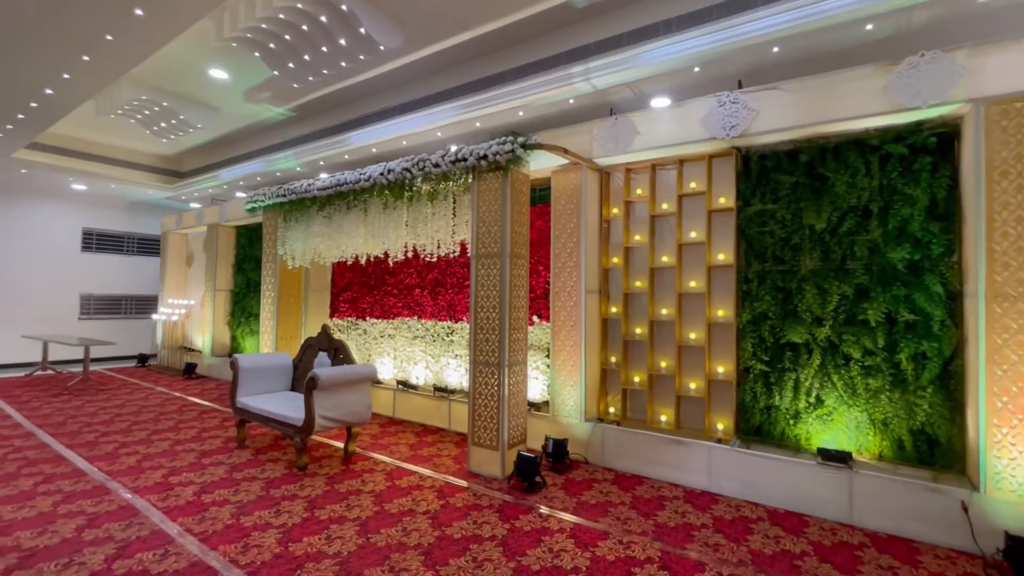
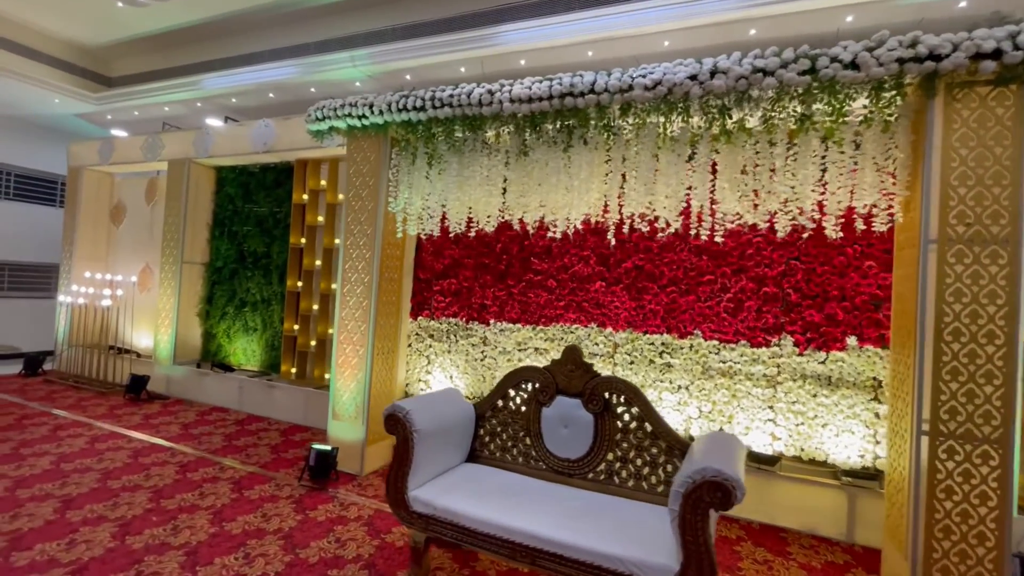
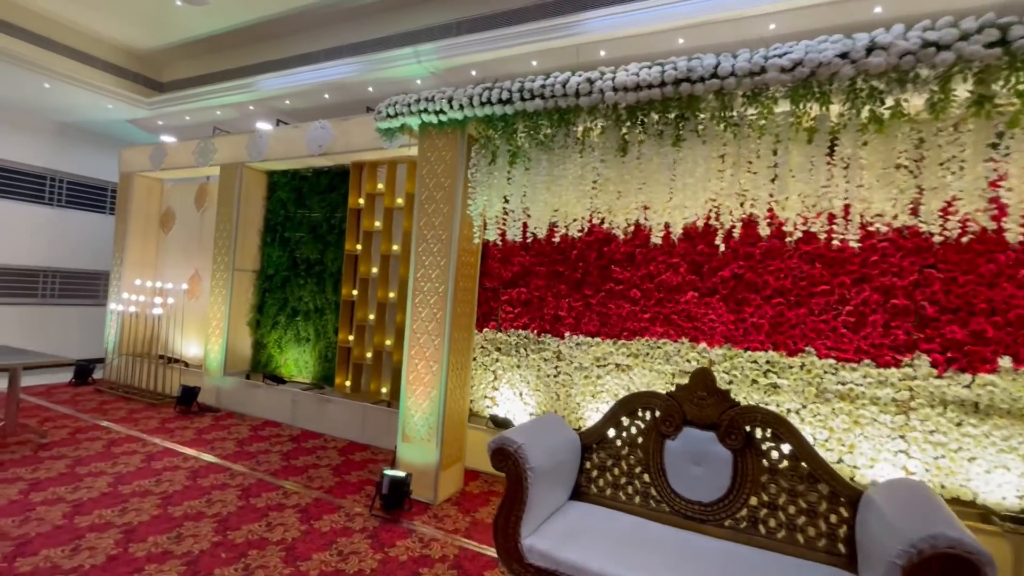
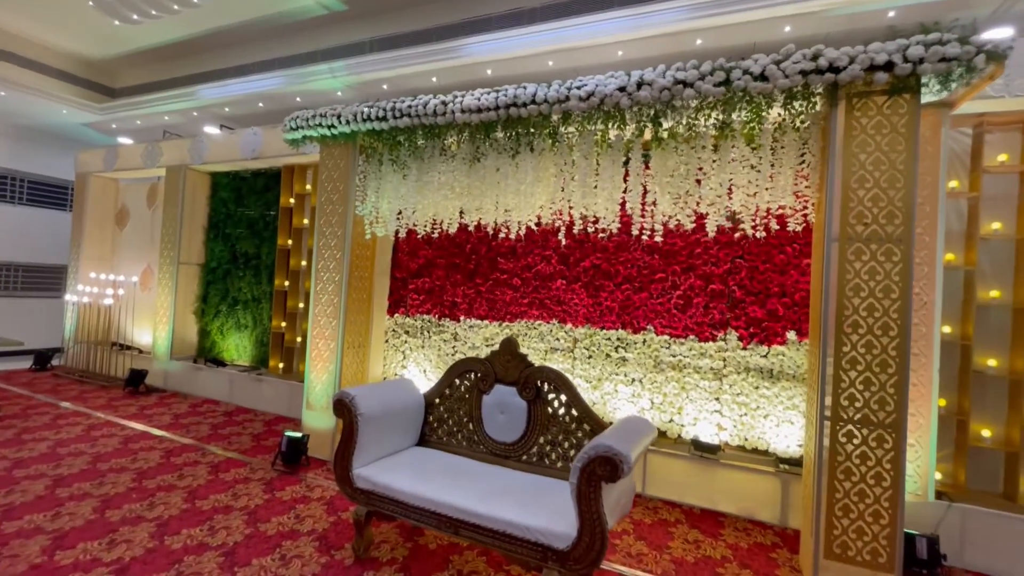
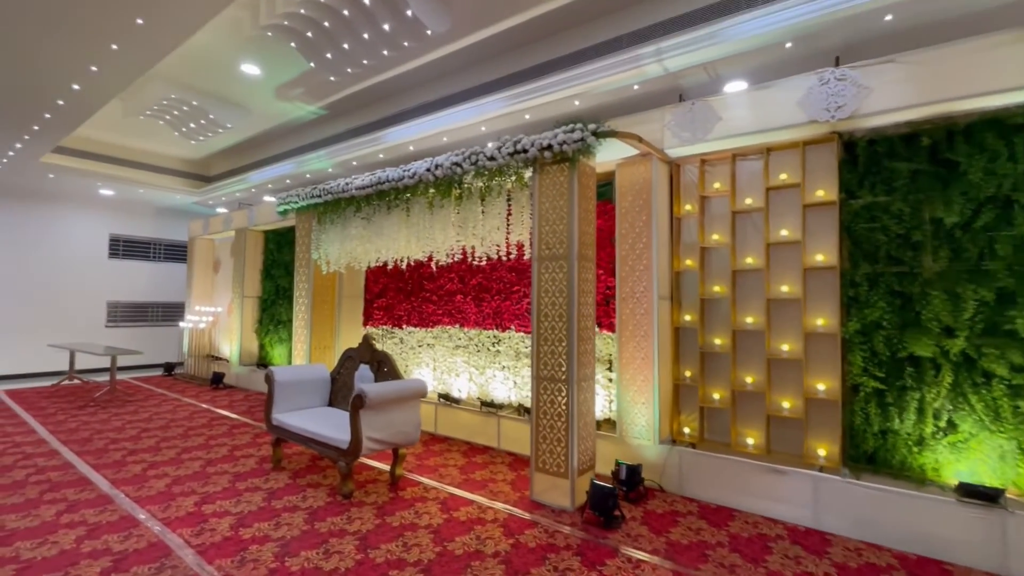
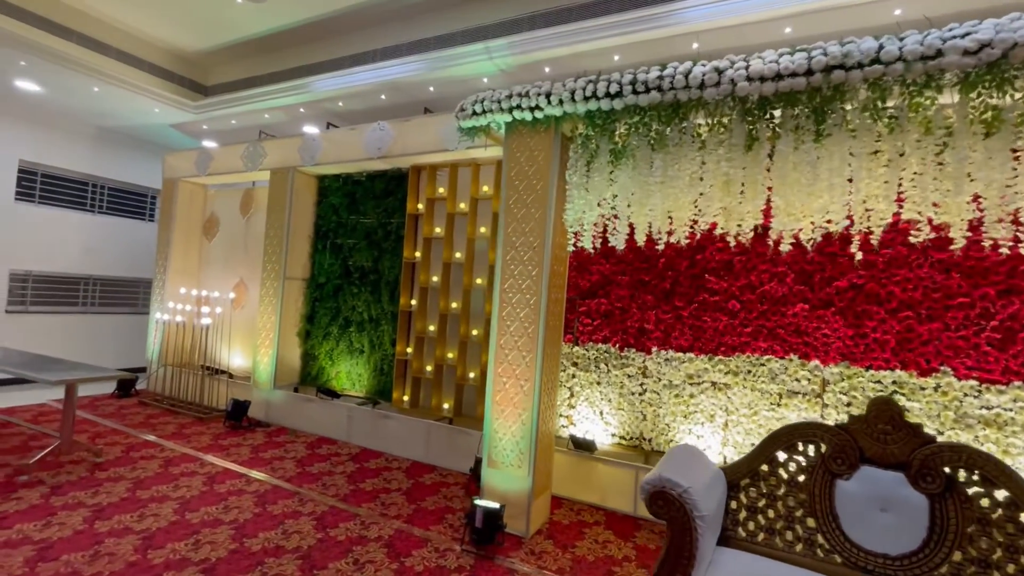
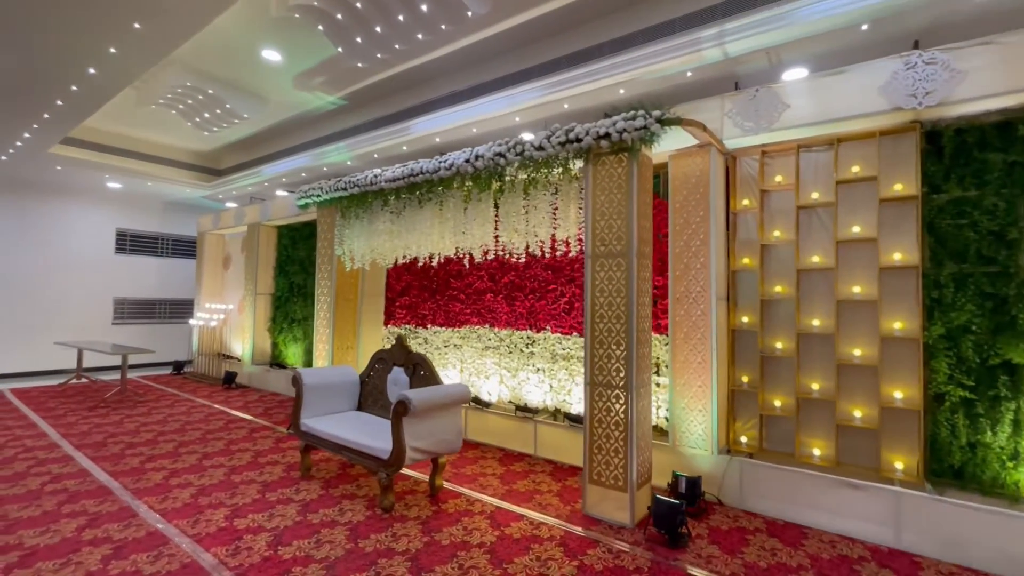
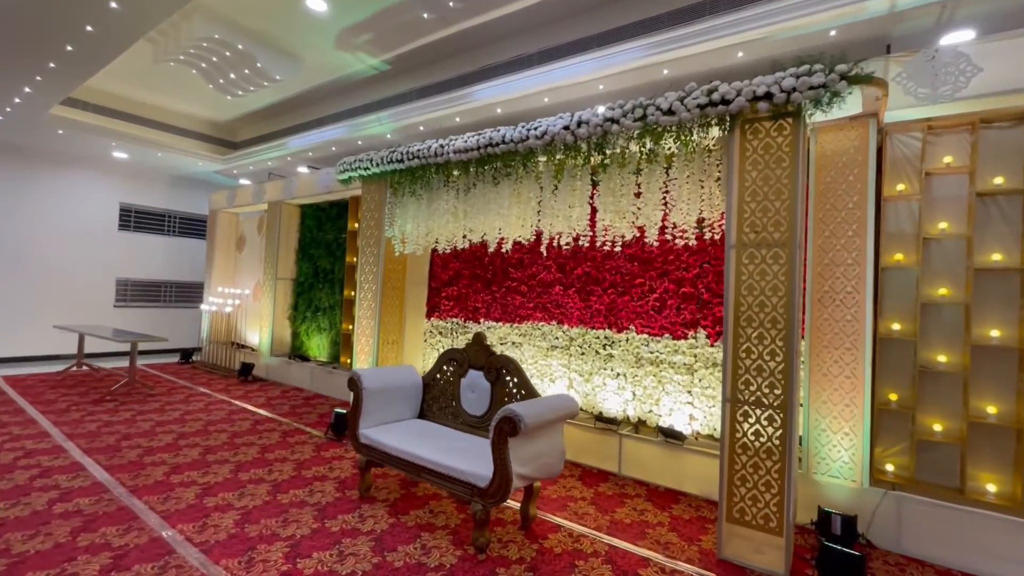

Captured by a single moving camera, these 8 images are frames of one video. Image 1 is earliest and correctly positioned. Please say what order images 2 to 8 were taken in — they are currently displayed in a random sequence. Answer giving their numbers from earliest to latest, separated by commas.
5, 7, 8, 4, 2, 3, 6
